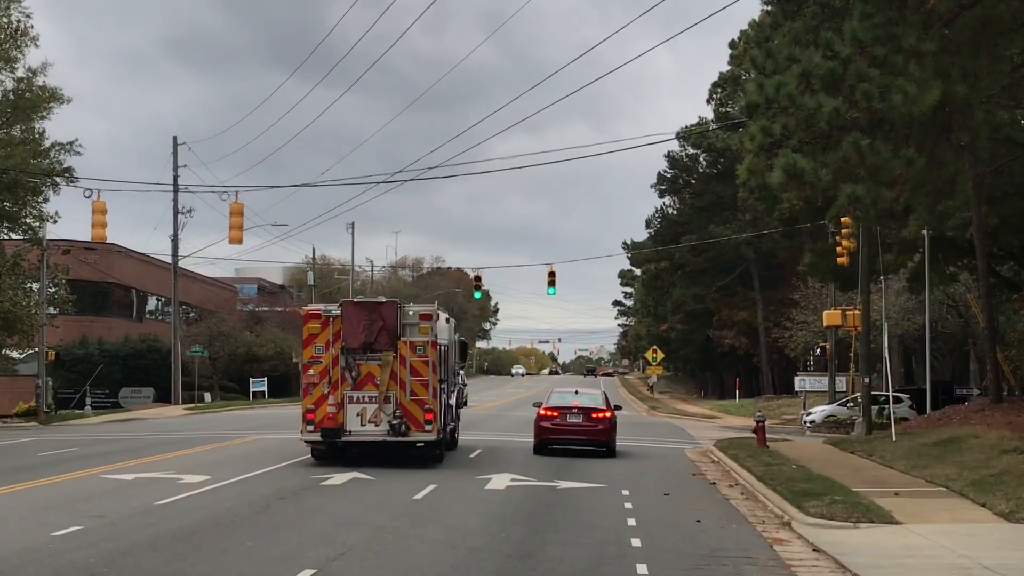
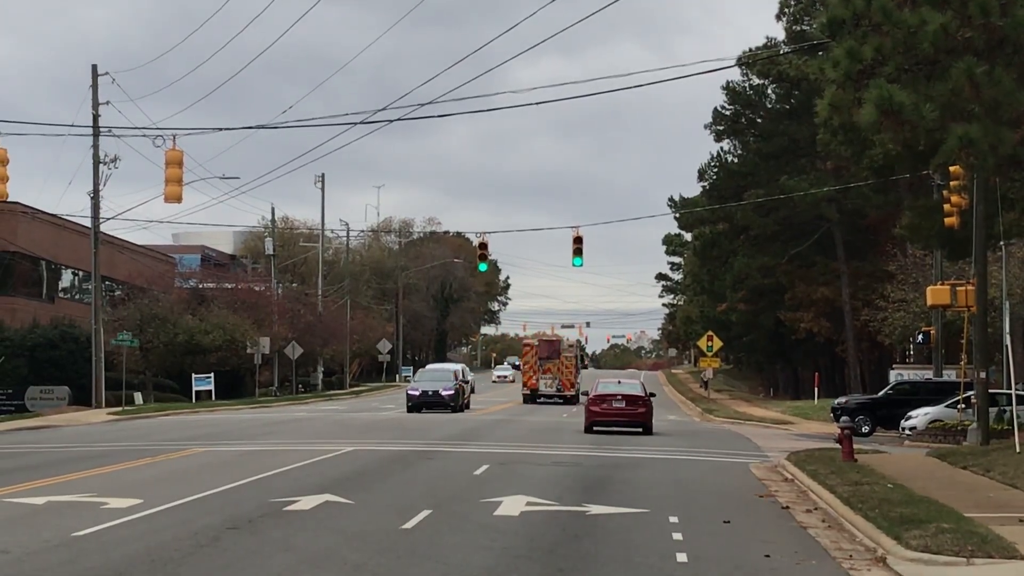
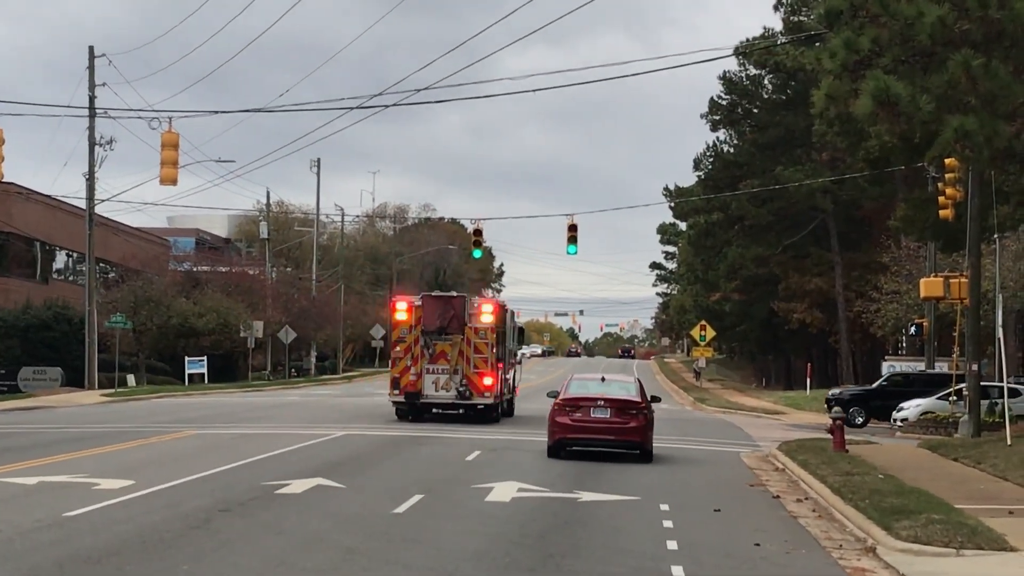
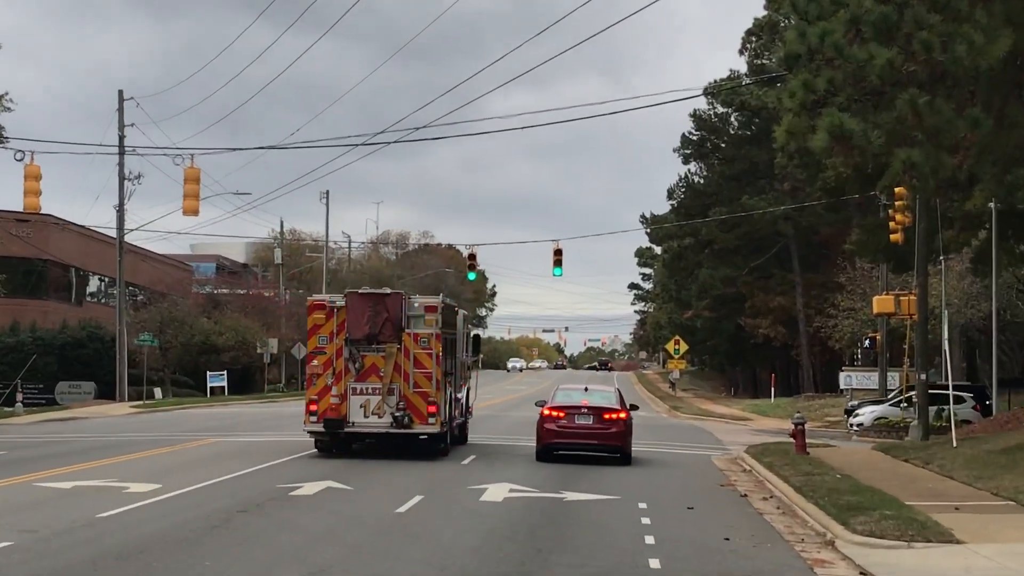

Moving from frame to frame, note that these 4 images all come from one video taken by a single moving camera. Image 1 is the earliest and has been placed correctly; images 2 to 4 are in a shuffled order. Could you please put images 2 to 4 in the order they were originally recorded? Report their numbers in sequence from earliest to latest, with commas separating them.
4, 3, 2
